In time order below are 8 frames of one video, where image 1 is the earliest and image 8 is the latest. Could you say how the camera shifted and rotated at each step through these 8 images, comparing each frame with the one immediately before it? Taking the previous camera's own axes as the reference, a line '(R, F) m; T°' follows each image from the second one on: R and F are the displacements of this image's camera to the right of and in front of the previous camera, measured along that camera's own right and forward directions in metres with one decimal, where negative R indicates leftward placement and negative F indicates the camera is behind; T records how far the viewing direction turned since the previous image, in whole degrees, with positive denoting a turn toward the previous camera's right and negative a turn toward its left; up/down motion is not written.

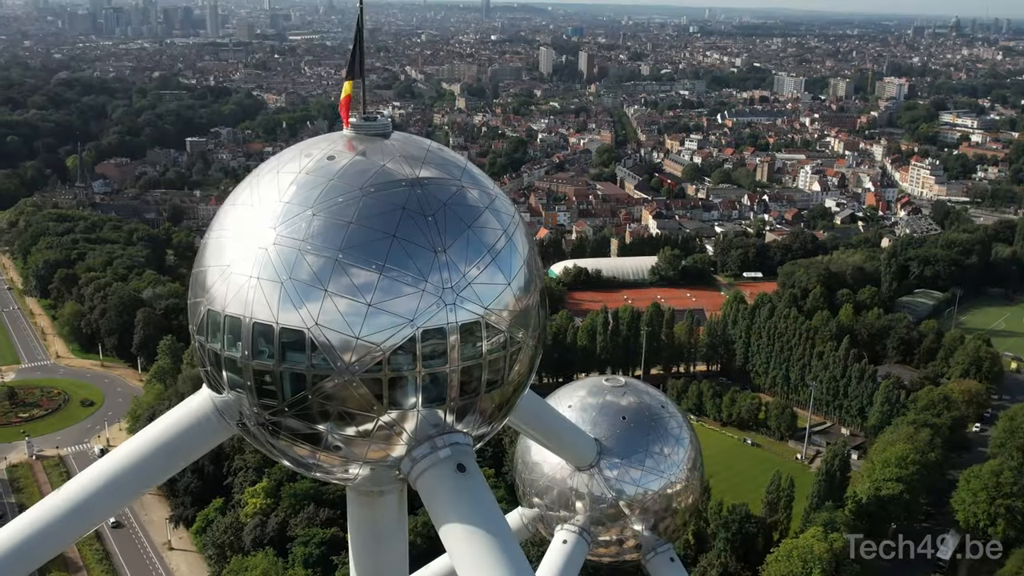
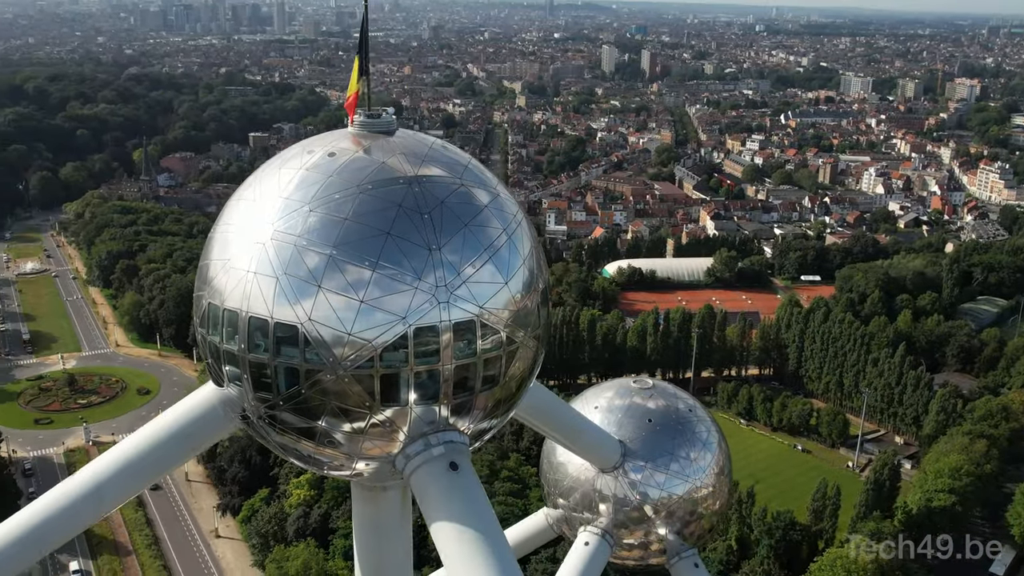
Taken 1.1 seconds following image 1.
(+0.5, 0.0) m; -4°
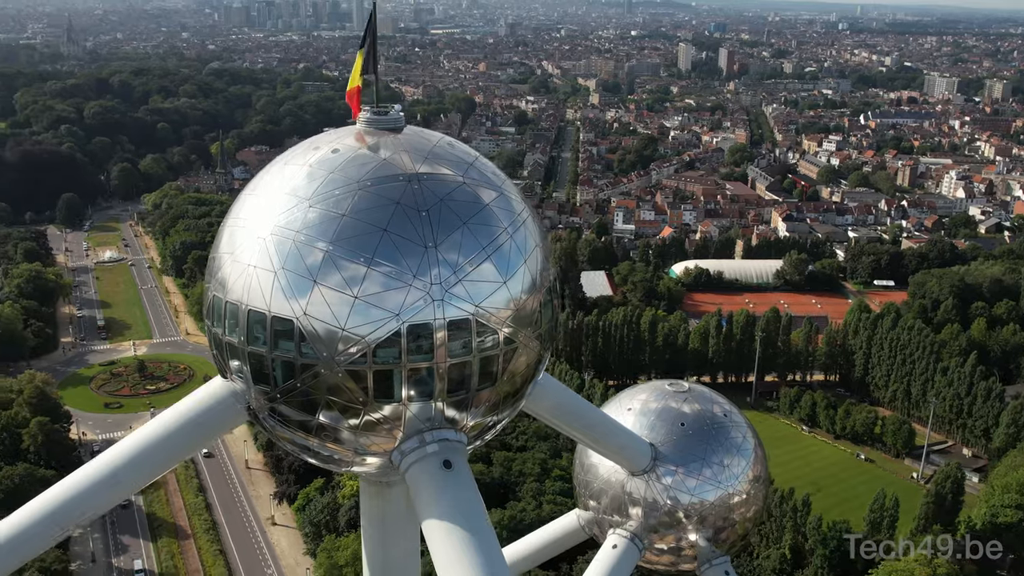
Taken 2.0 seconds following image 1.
(+0.5, +0.1) m; -4°
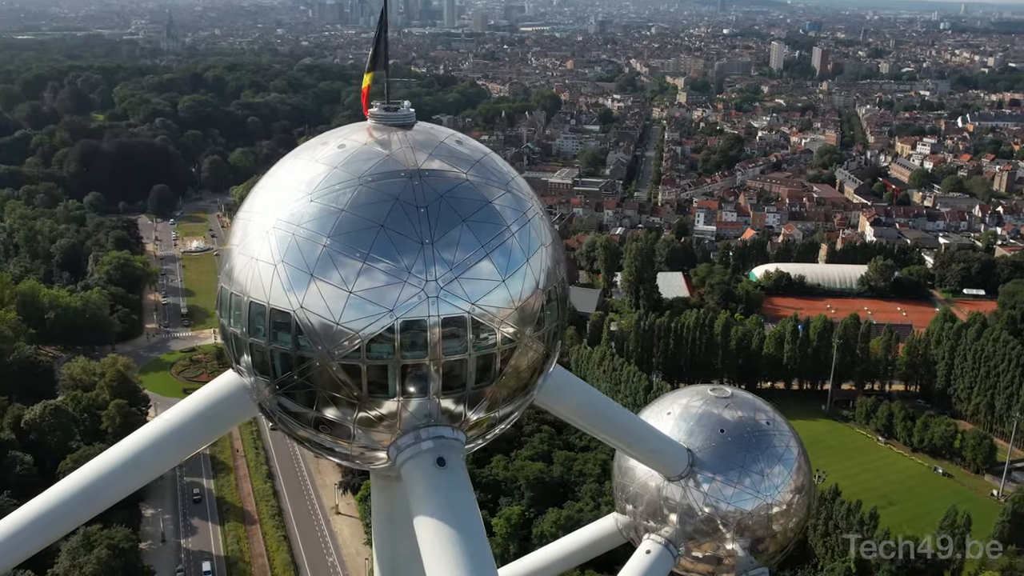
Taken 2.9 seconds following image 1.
(+0.6, +0.1) m; -5°
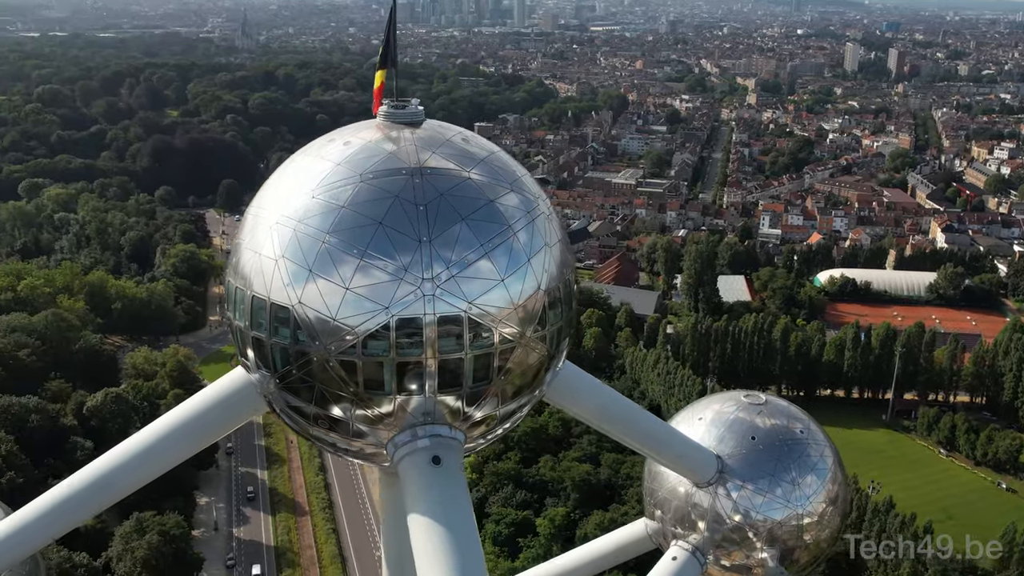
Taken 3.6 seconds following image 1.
(+0.5, +0.1) m; -4°
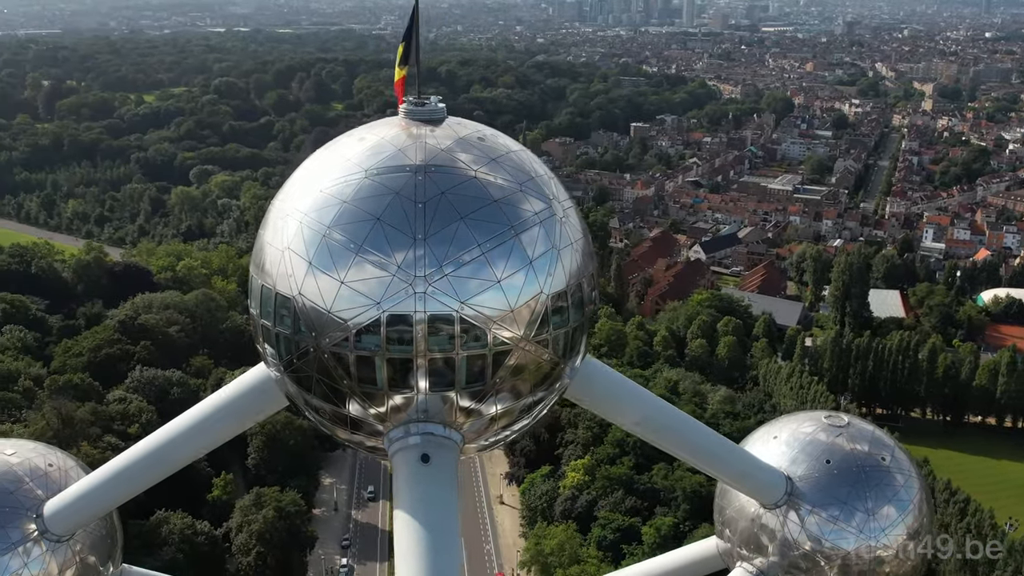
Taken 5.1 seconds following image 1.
(+1.1, +0.2) m; -10°
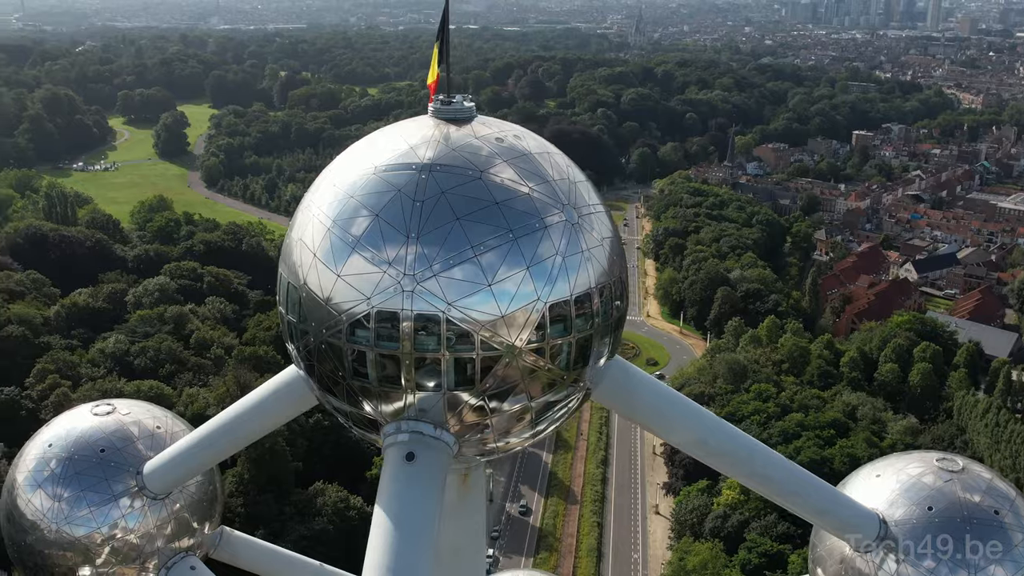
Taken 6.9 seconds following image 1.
(+1.5, +0.3) m; -13°
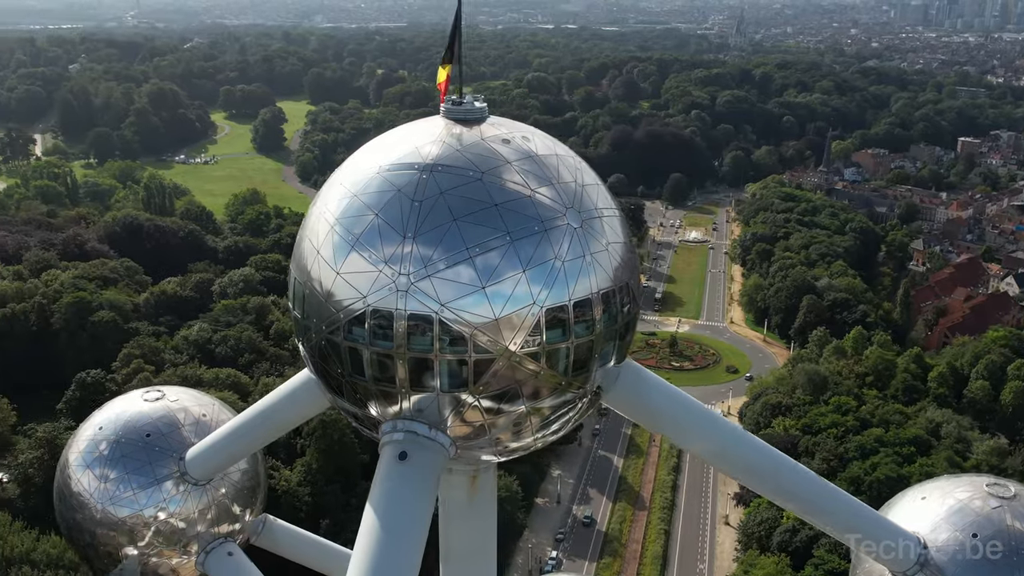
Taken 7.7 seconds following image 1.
(+0.7, +0.1) m; -6°
